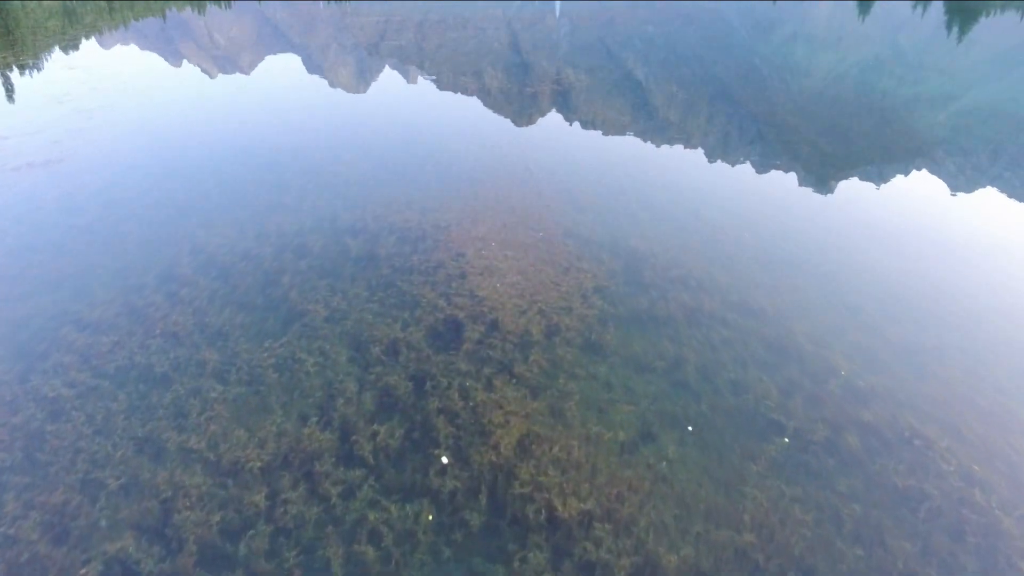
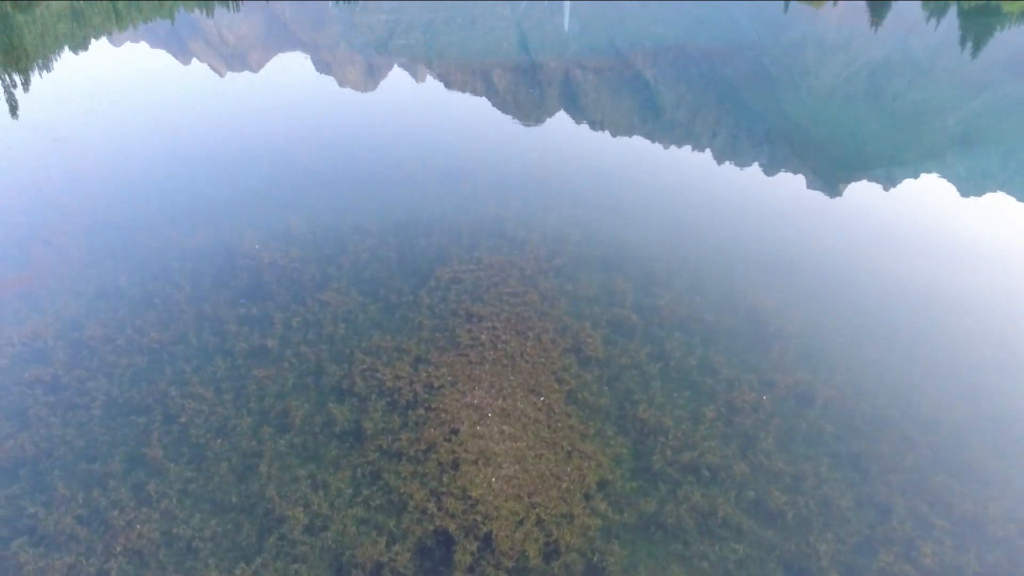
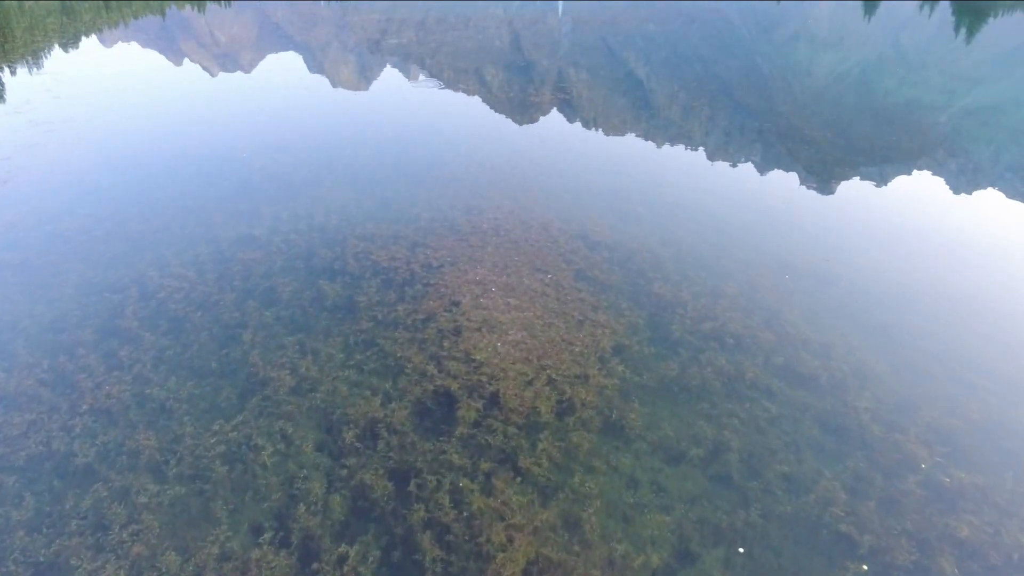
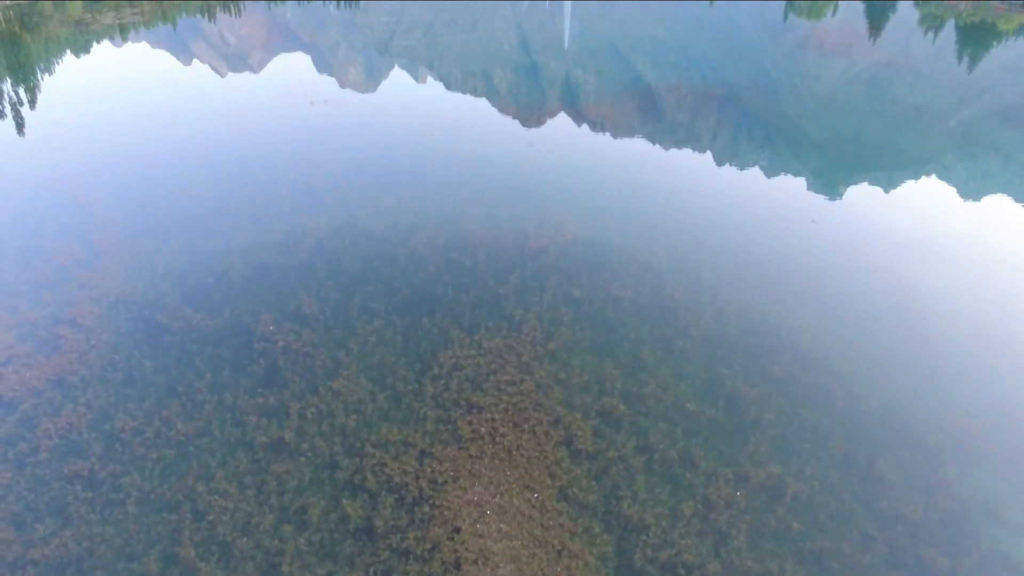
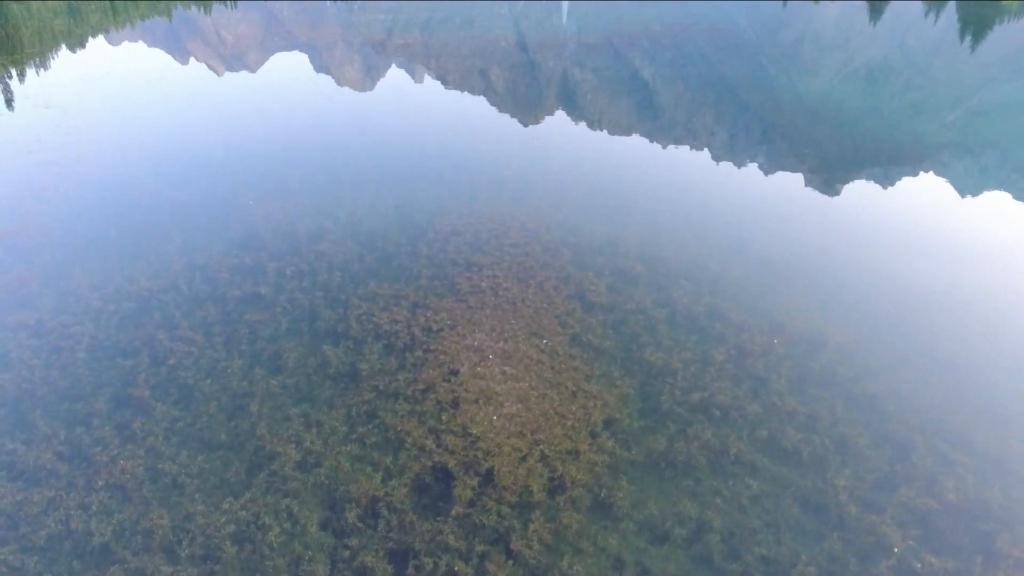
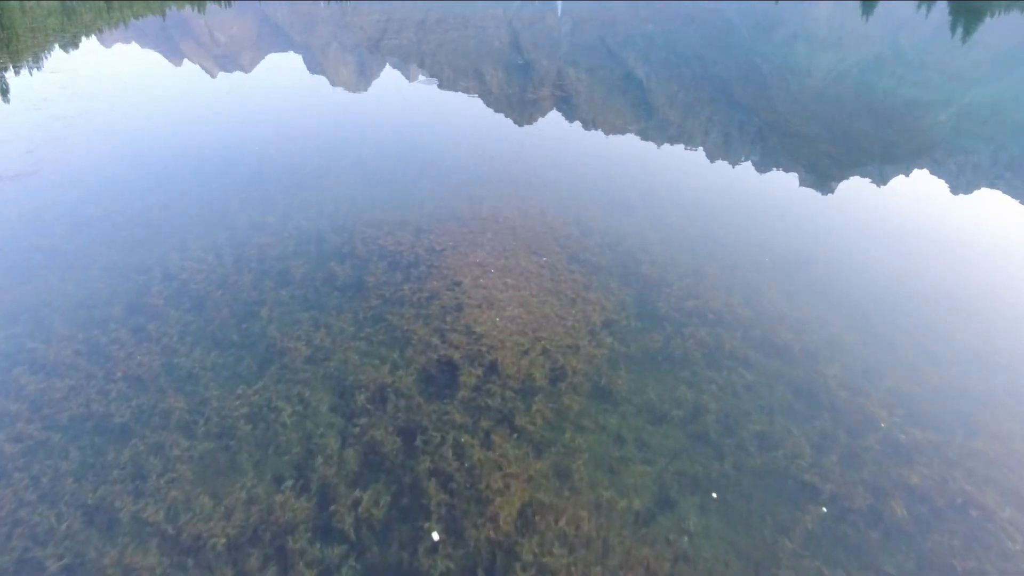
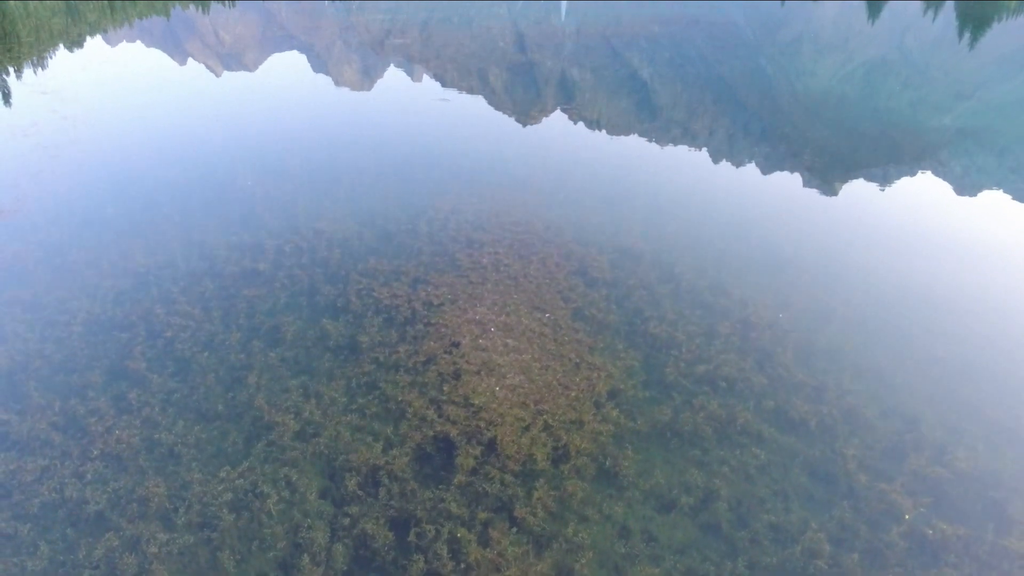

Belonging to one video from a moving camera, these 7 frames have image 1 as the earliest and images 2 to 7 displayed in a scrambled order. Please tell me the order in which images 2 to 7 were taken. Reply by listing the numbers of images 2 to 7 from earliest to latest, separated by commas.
6, 3, 7, 5, 2, 4
